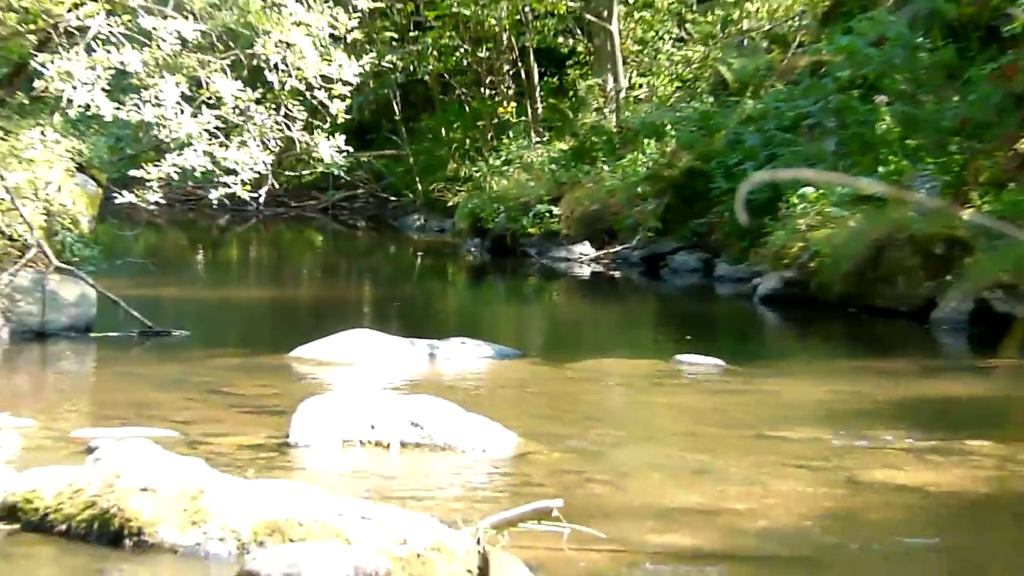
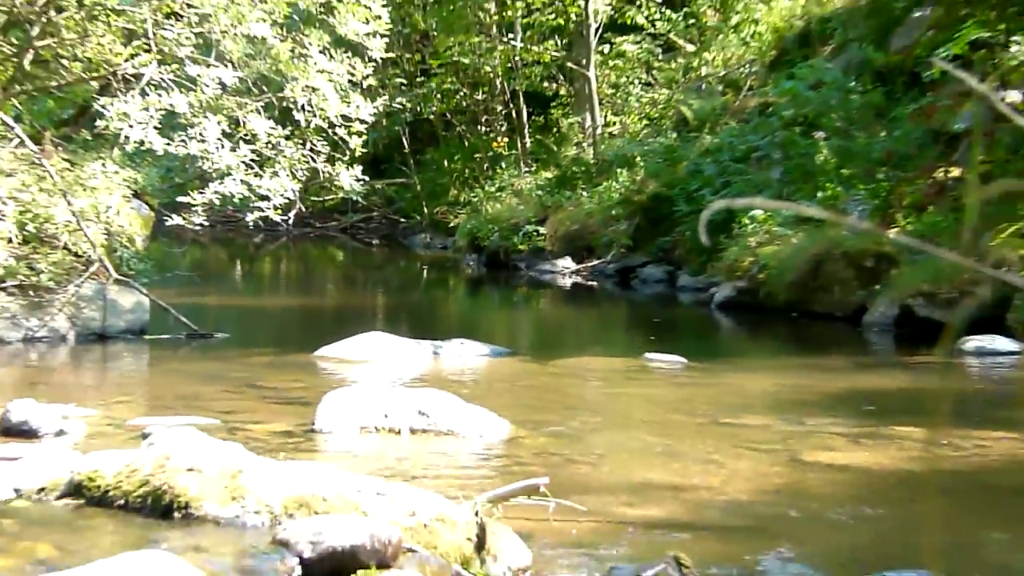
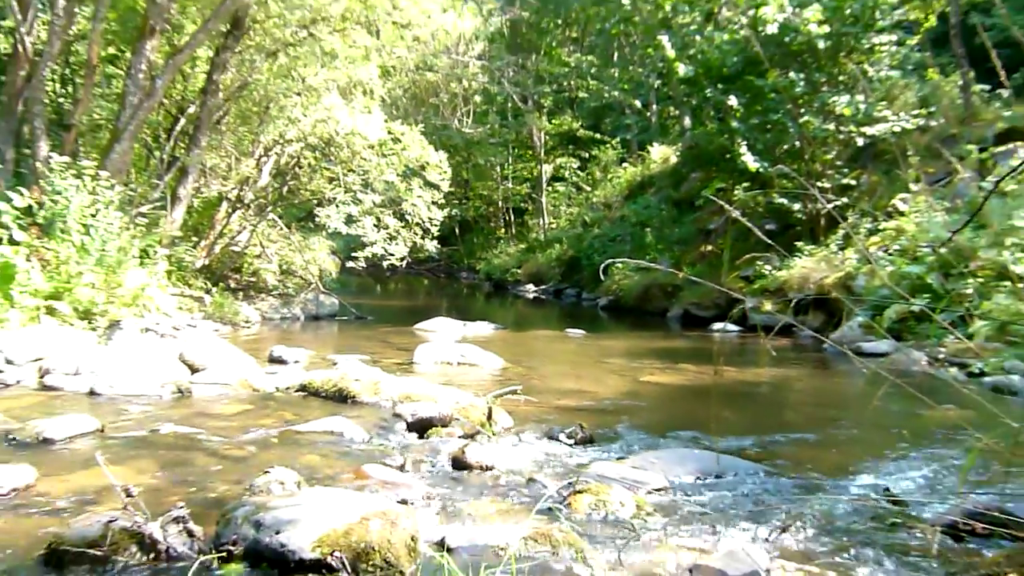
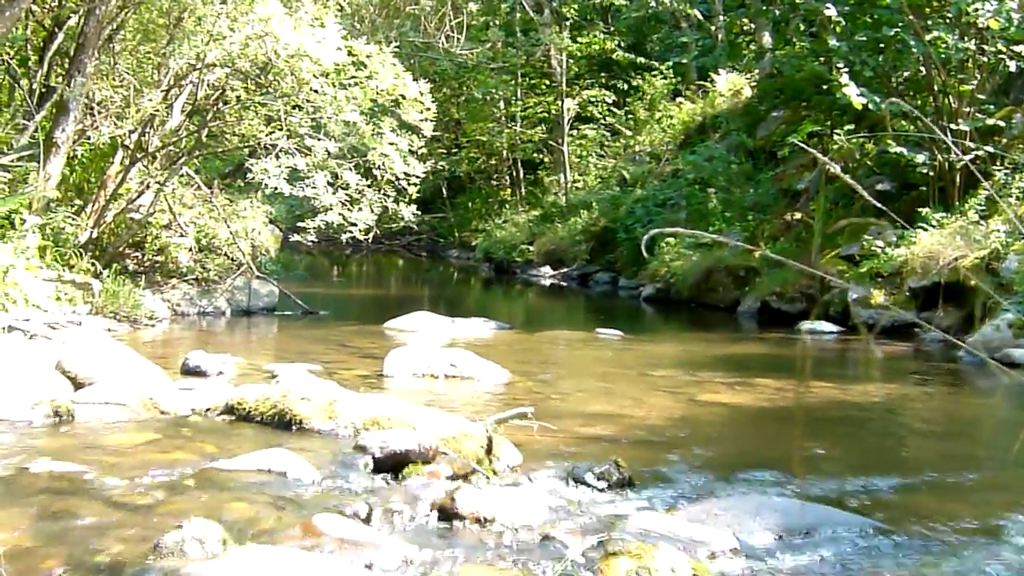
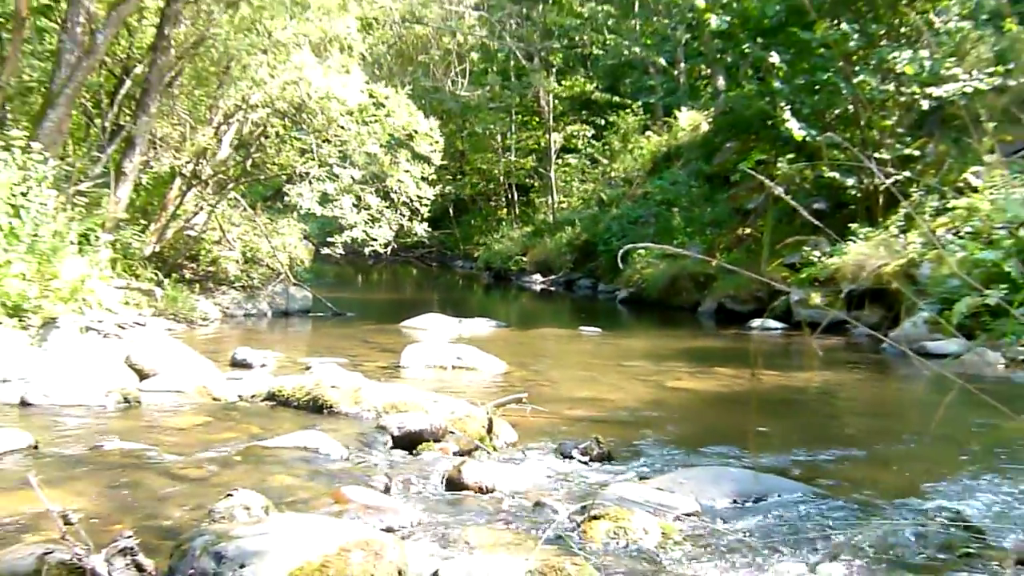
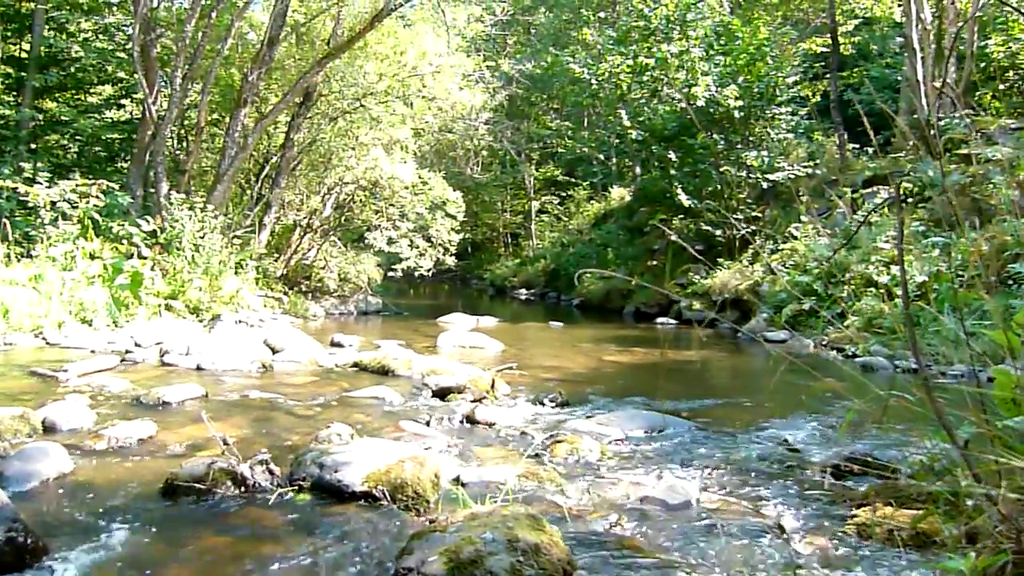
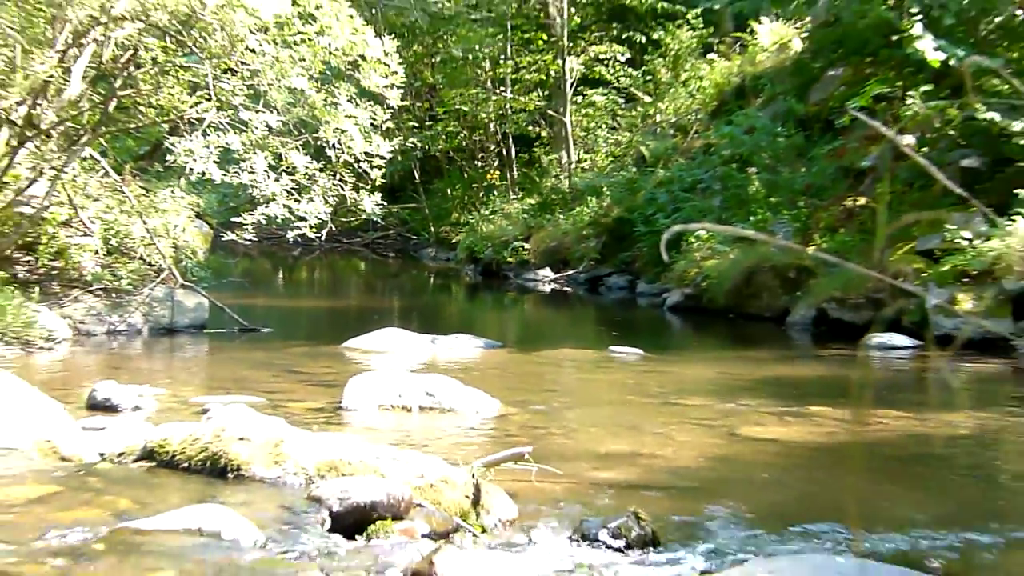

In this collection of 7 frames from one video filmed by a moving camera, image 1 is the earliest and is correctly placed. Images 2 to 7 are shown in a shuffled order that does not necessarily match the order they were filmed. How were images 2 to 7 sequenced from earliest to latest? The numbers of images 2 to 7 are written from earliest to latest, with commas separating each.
2, 7, 4, 5, 3, 6
